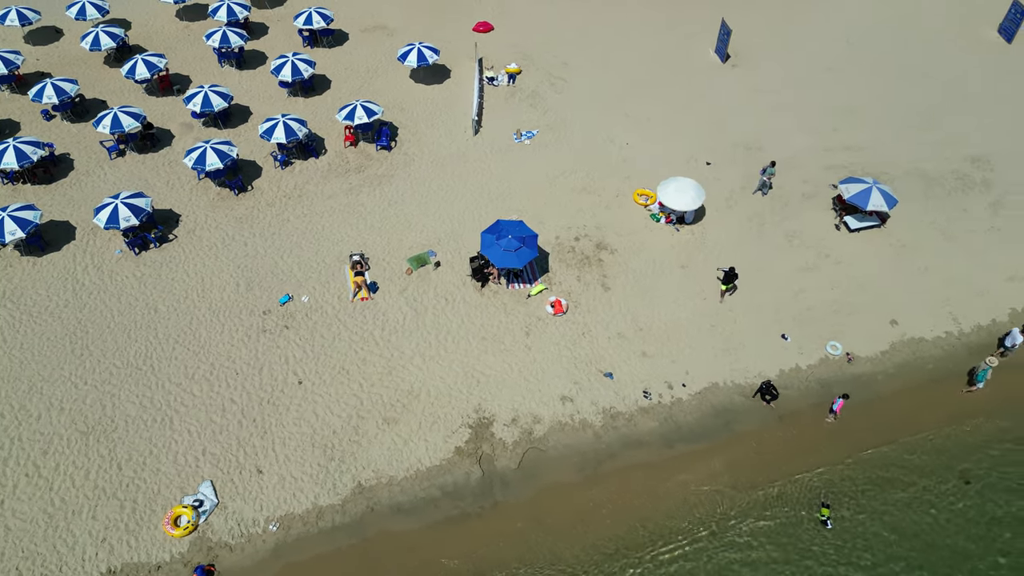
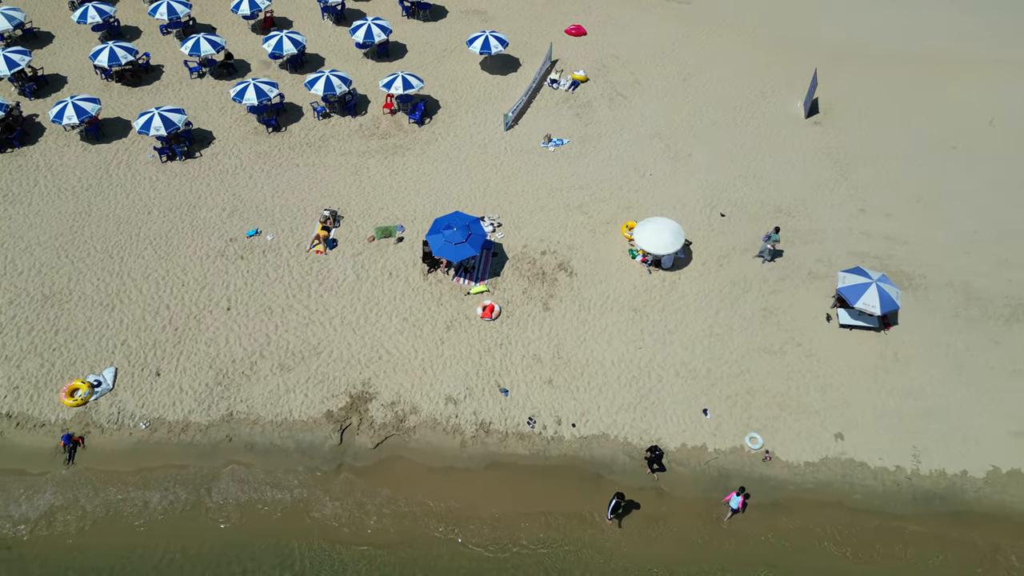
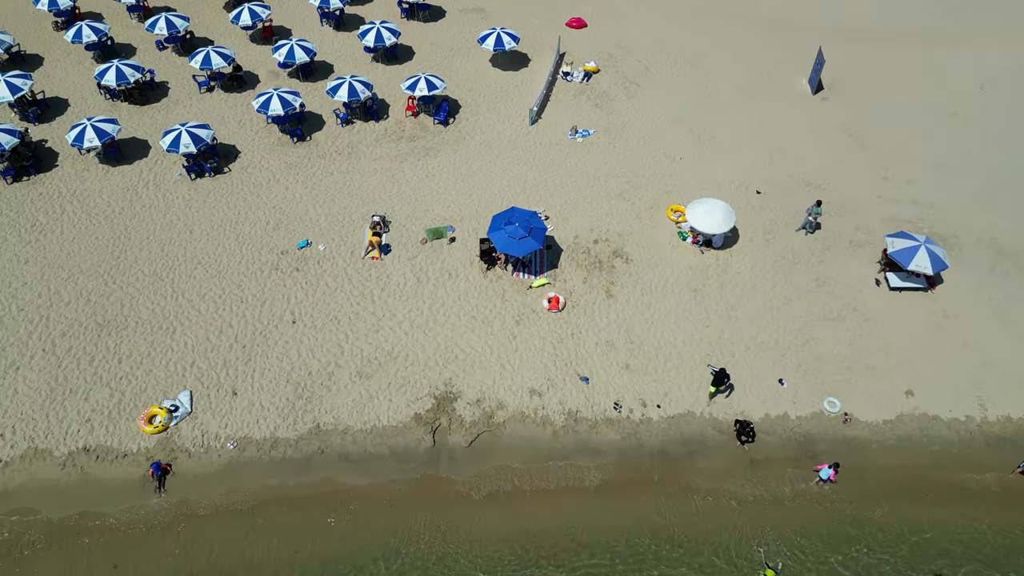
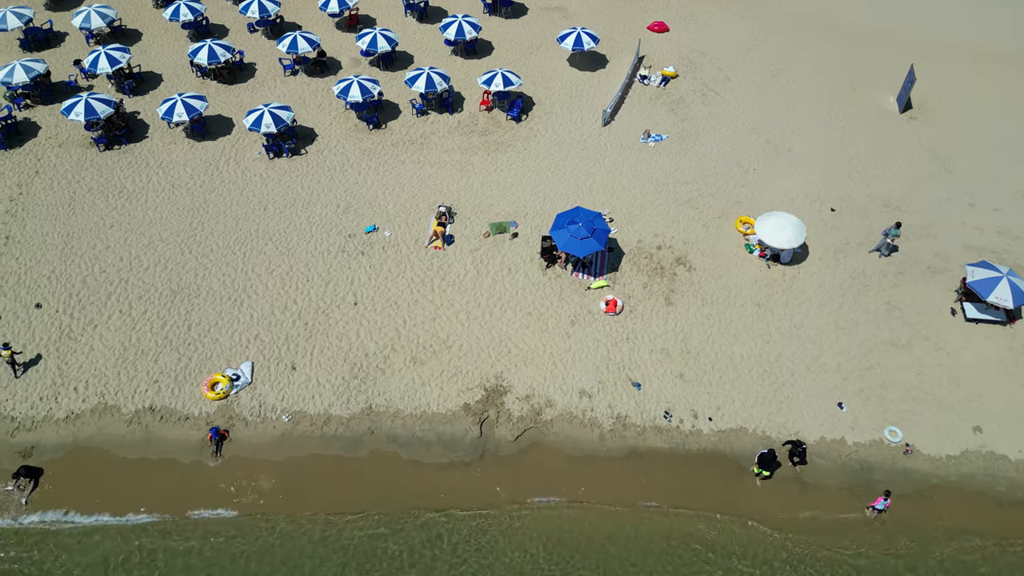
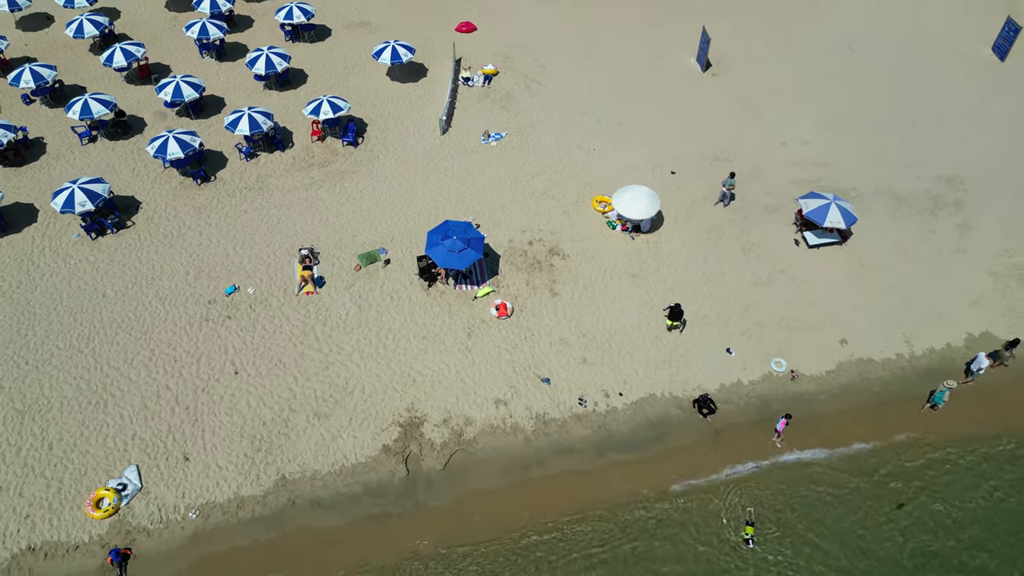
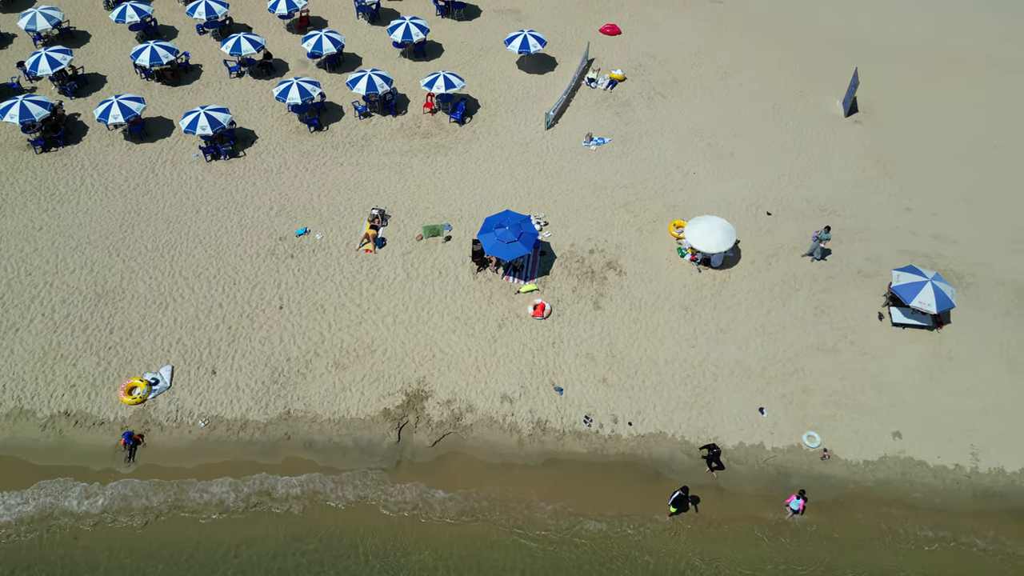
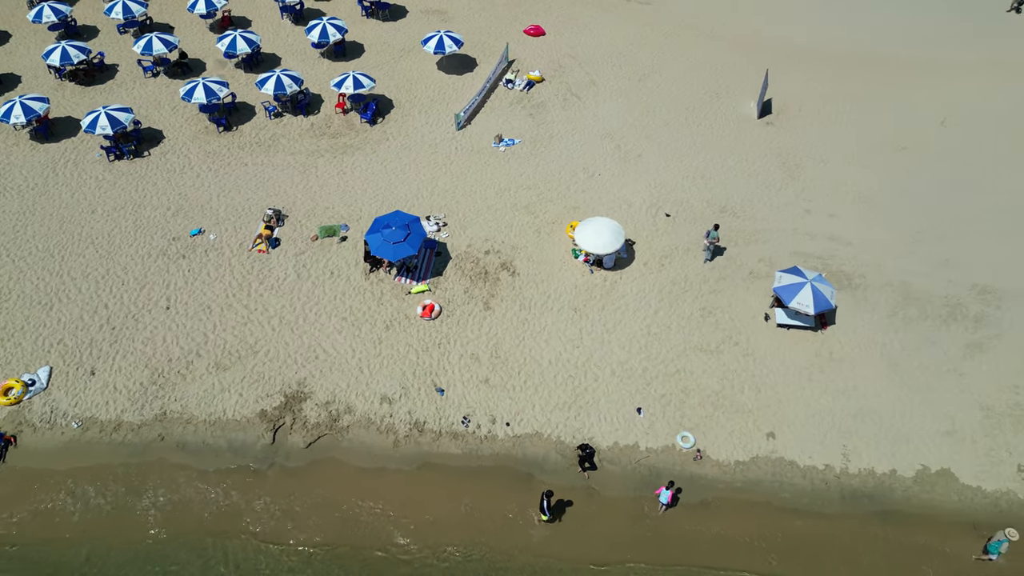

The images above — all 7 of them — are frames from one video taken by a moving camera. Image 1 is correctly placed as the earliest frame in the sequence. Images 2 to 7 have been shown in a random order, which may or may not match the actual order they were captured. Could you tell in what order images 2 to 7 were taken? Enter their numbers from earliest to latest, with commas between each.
5, 3, 4, 6, 2, 7
